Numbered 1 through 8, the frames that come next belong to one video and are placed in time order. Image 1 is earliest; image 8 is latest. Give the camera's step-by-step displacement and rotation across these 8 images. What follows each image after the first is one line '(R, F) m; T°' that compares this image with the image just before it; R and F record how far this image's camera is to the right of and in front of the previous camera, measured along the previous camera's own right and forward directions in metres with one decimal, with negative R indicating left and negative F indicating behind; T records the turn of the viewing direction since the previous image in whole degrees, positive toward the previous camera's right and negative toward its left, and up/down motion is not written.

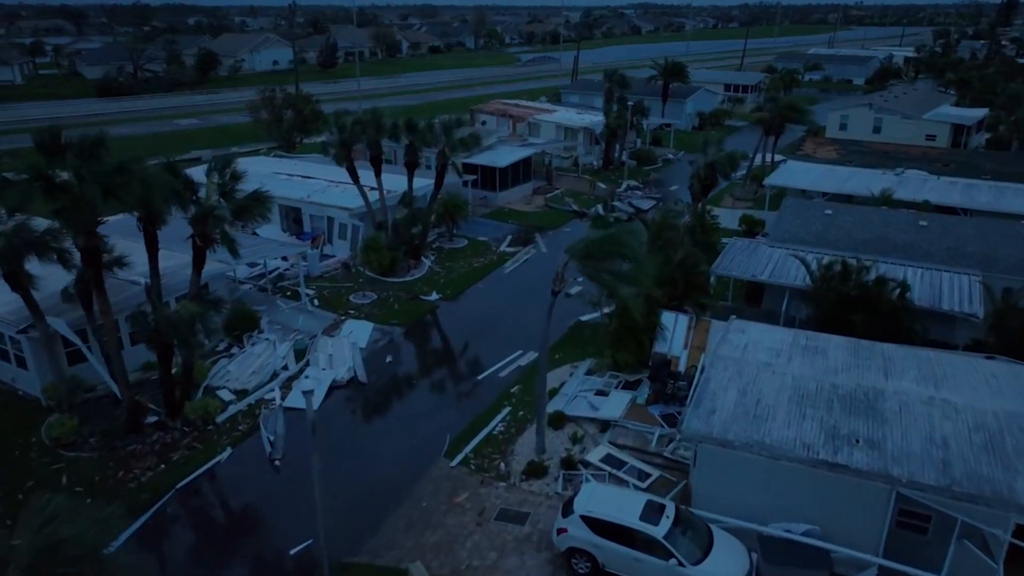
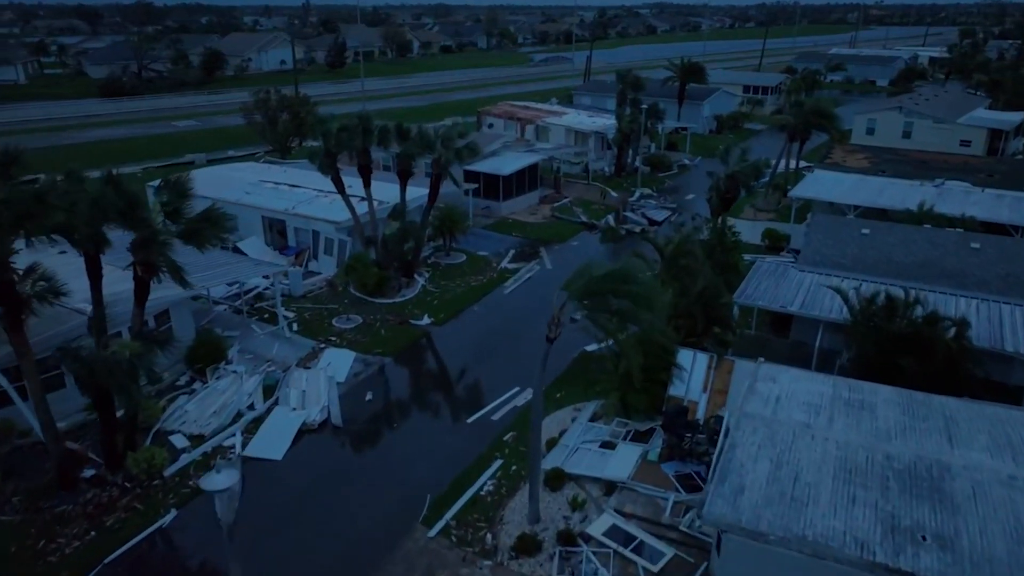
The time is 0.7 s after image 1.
(+0.5, +2.6) m; -1°
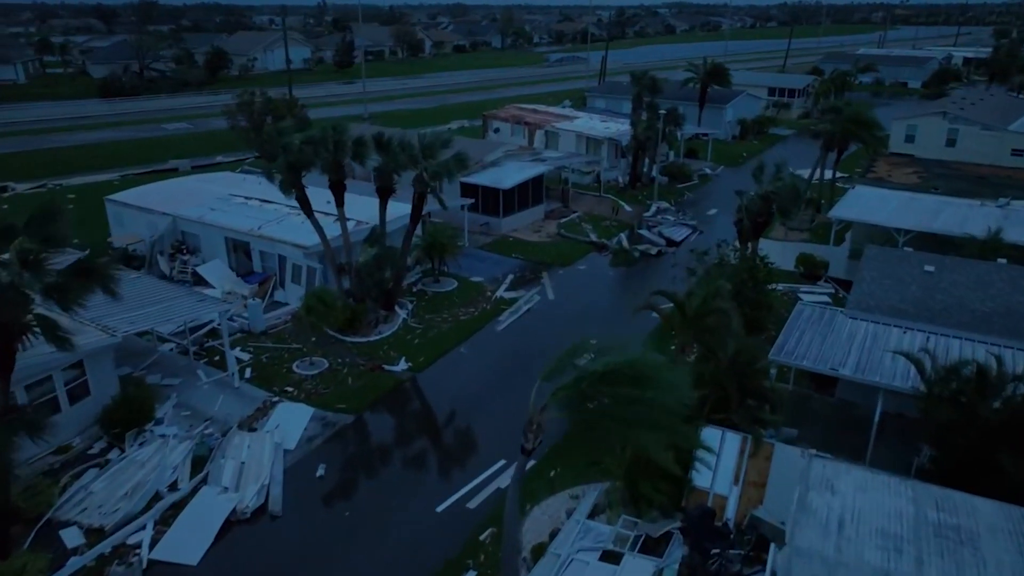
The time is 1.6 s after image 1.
(+0.7, +3.8) m; -1°
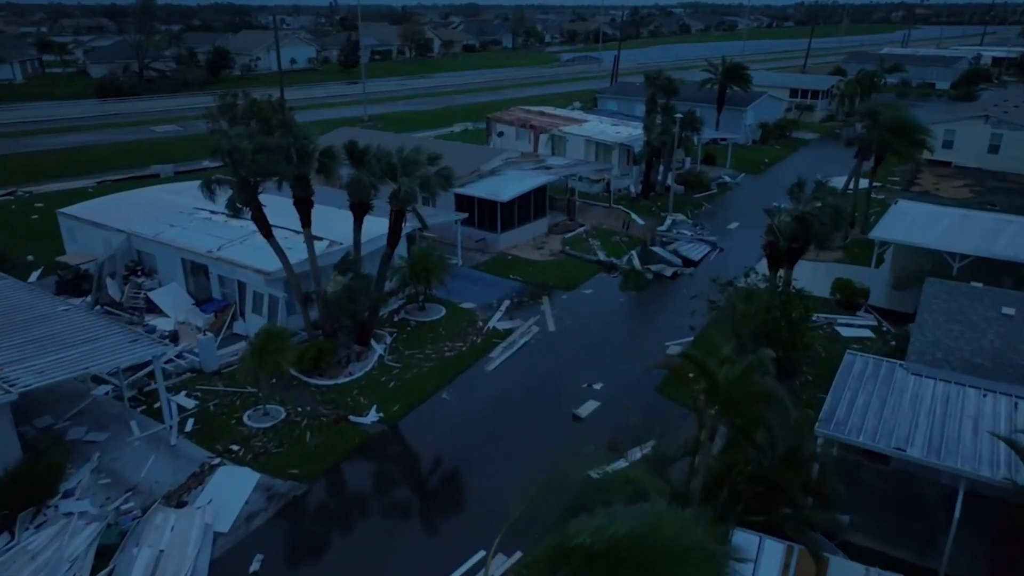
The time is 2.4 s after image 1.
(+0.6, +3.3) m; -1°
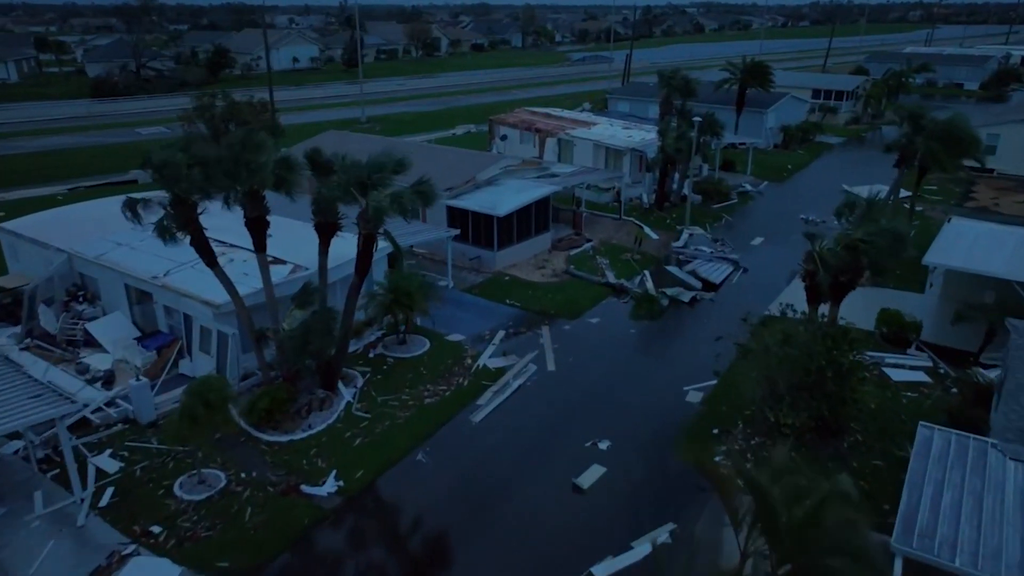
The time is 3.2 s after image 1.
(+0.5, +3.3) m; -1°
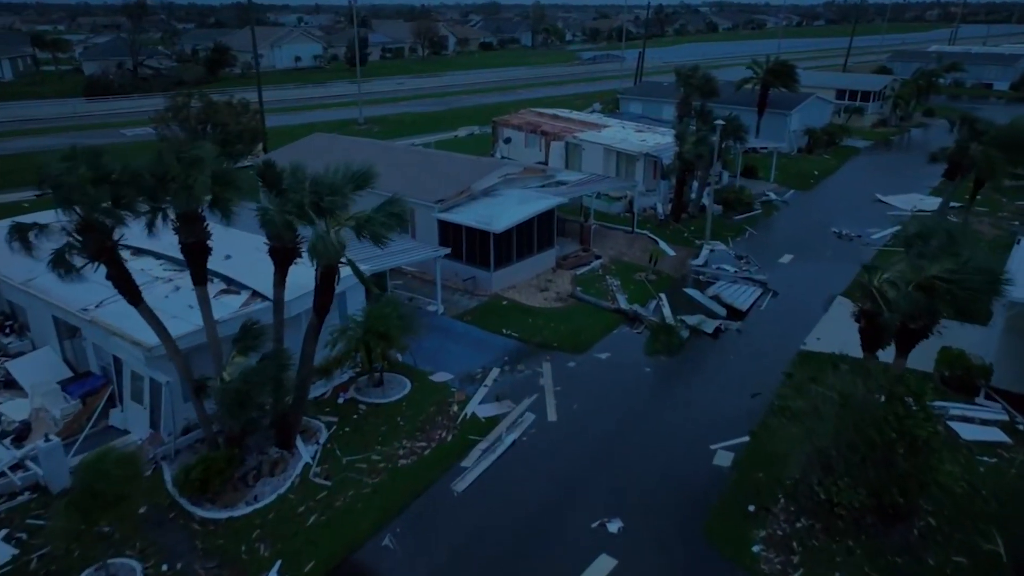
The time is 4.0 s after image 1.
(+0.4, +3.1) m; -1°
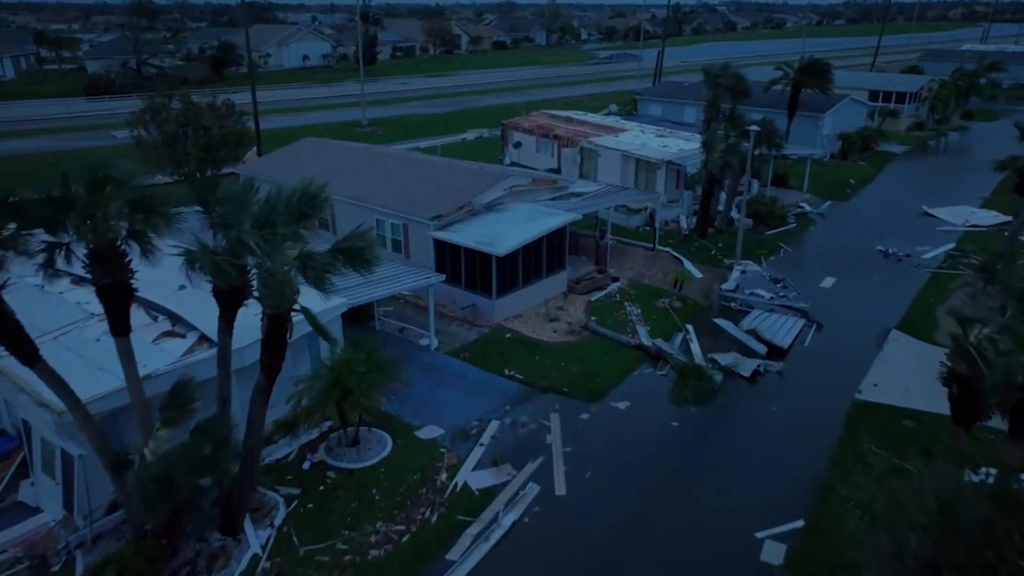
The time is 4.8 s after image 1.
(+0.2, +3.0) m; -1°
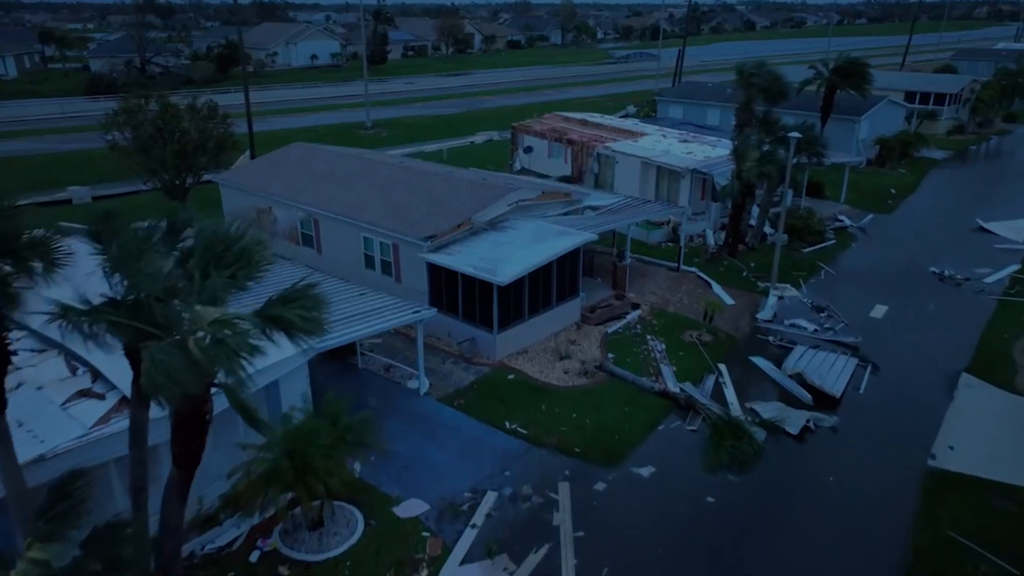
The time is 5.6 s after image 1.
(+0.2, +2.9) m; -1°
